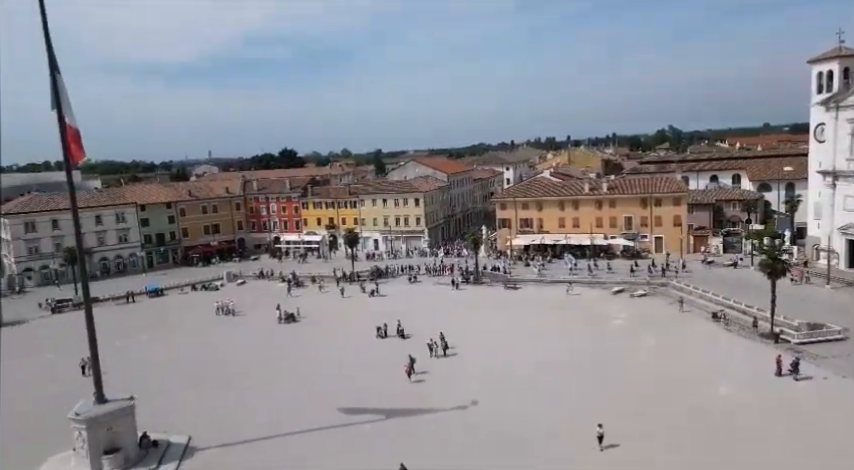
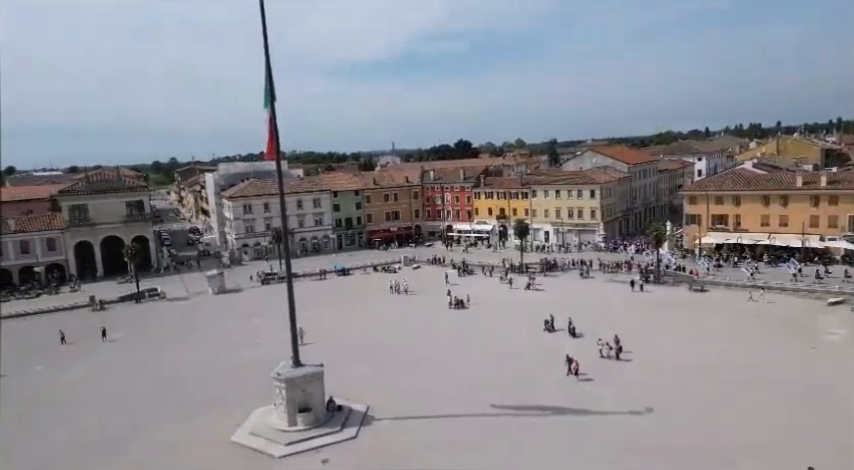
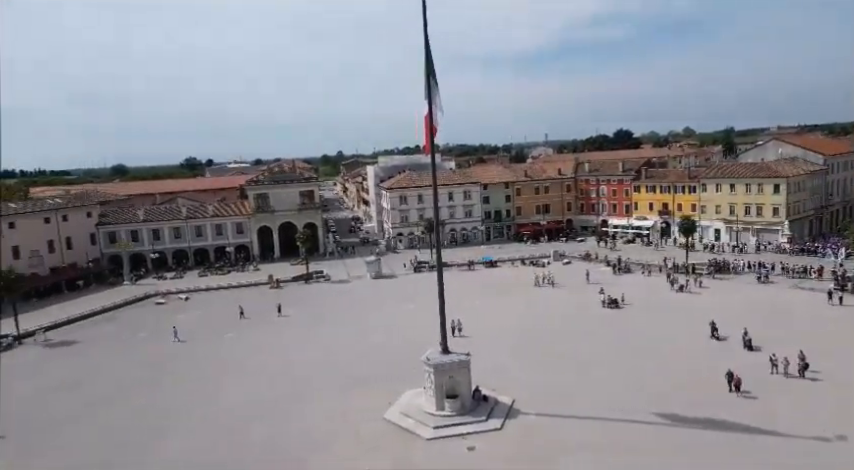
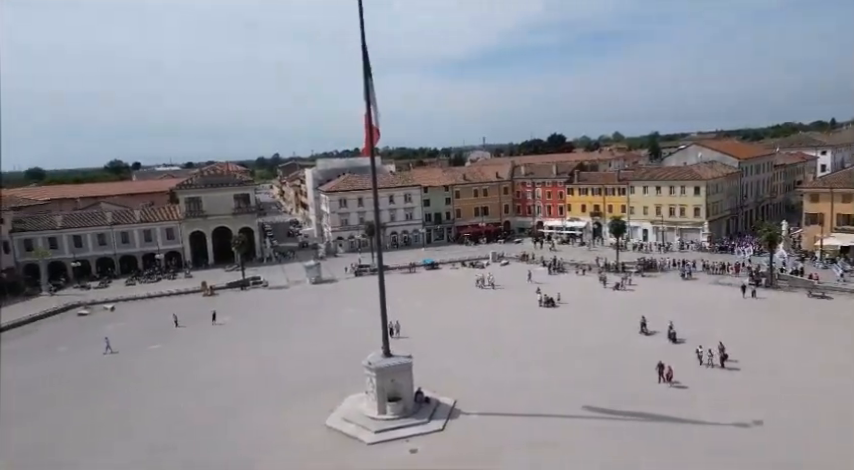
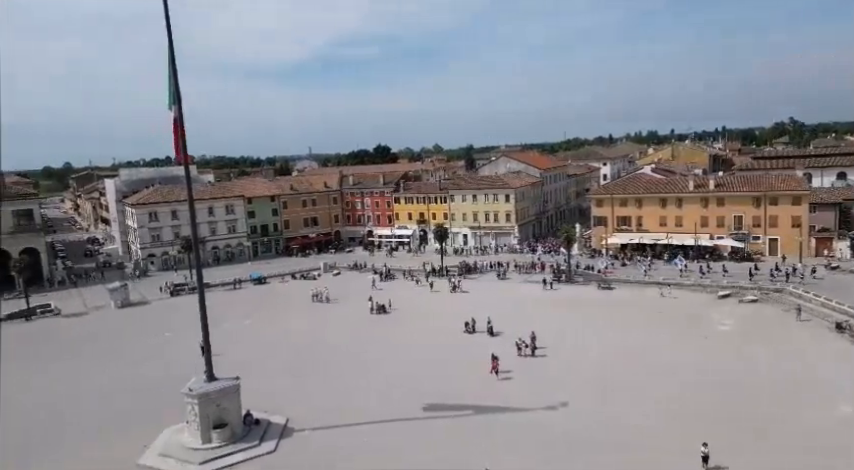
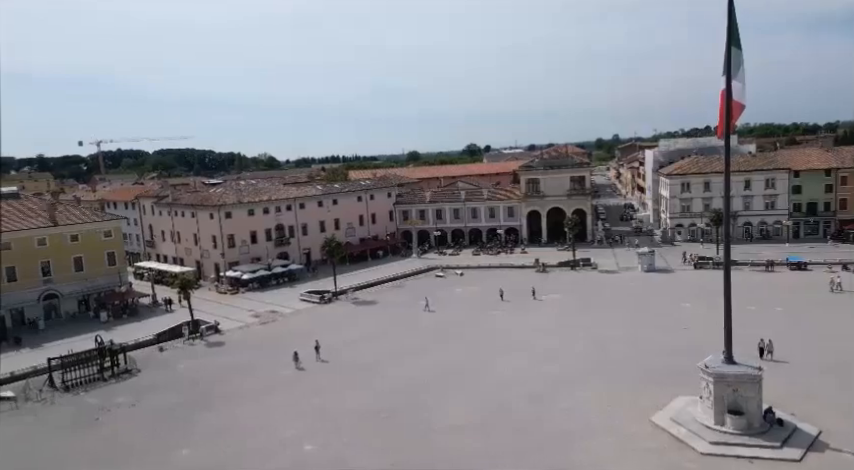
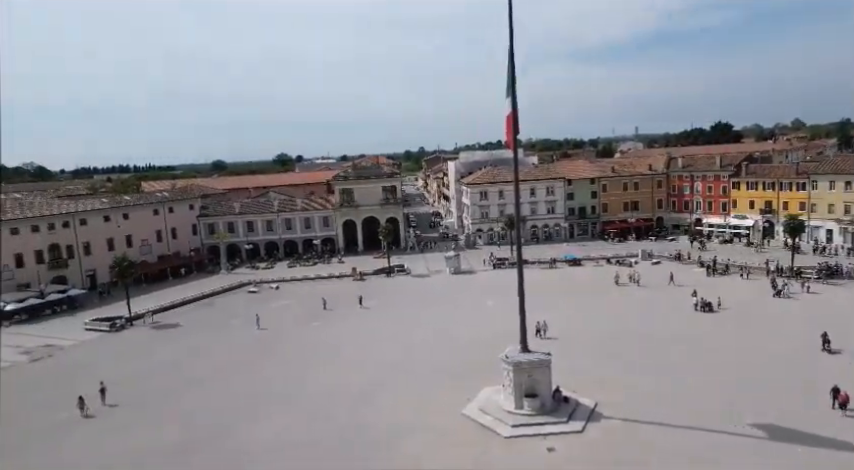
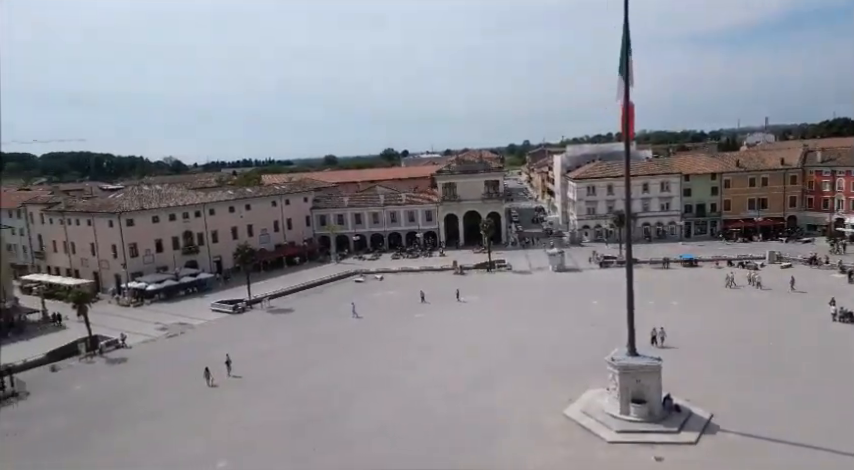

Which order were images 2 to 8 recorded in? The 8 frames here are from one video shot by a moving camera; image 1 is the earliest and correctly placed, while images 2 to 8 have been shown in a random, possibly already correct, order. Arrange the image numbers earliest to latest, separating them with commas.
5, 2, 4, 3, 7, 8, 6
